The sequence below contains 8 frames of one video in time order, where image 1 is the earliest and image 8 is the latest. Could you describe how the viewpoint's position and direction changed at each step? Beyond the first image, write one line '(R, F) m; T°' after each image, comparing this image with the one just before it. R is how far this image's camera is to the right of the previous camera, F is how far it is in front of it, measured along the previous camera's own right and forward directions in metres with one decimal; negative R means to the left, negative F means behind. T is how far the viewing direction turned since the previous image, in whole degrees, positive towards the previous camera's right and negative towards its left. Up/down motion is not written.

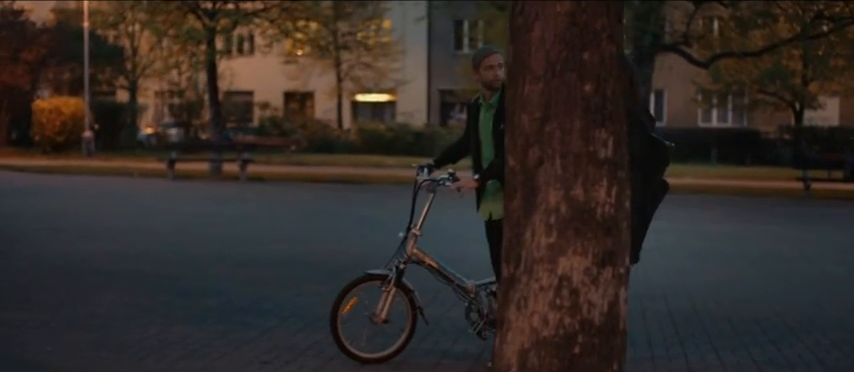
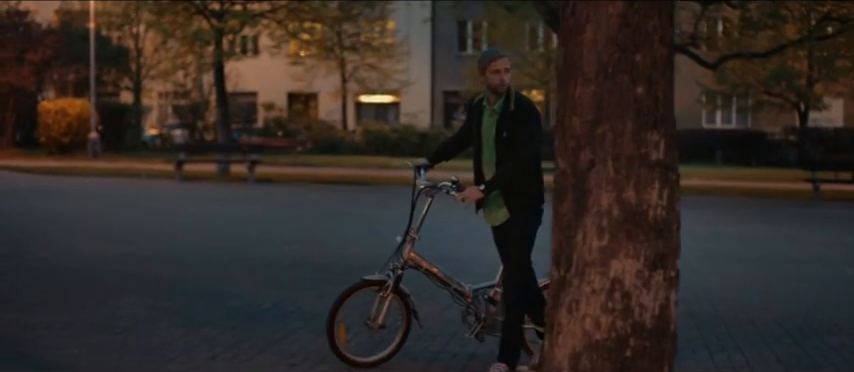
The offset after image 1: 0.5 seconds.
(-0.2, 0.0) m; 0°
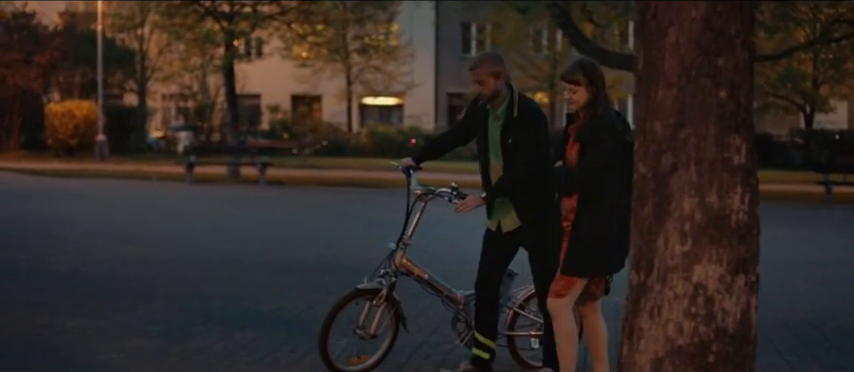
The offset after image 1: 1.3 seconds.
(-0.3, 0.0) m; 0°
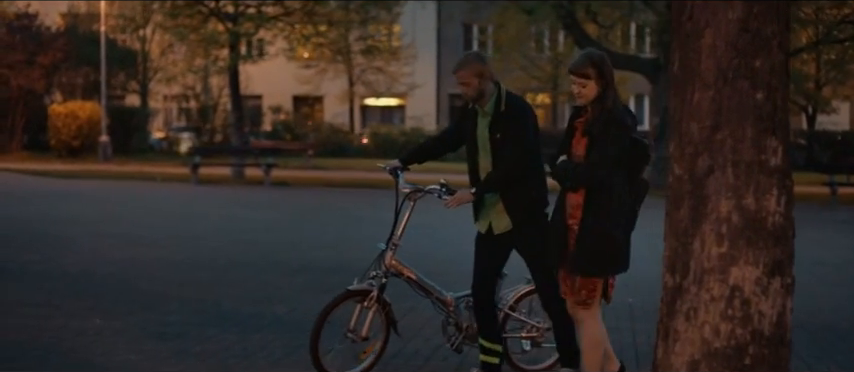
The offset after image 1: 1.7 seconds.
(-0.1, 0.0) m; 0°
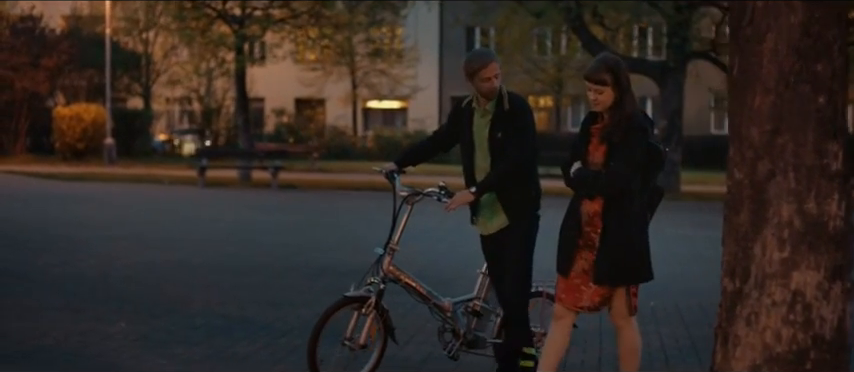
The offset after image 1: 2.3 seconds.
(-0.2, 0.0) m; 0°
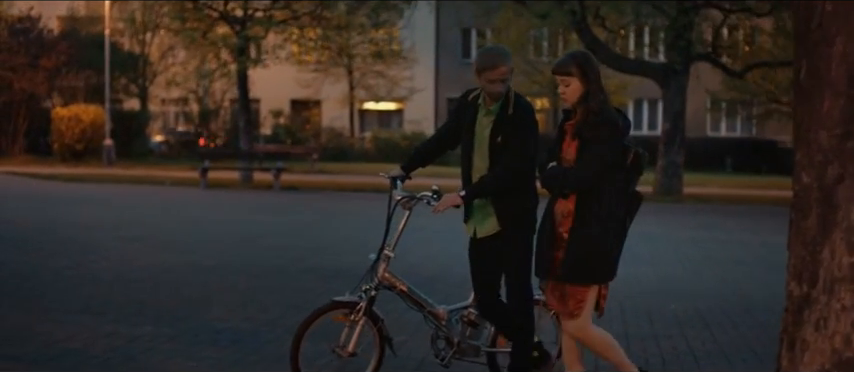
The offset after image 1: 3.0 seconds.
(-0.3, 0.0) m; +1°
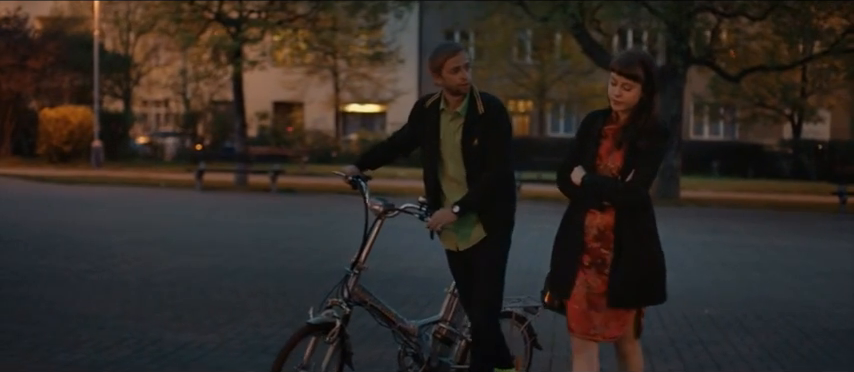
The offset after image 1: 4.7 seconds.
(-0.6, +0.1) m; +1°
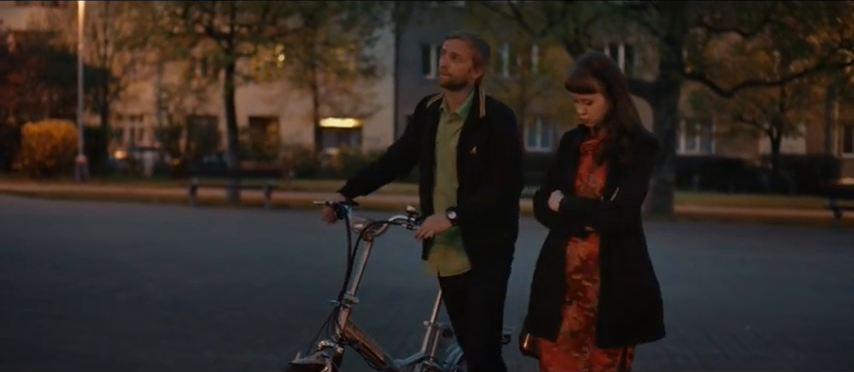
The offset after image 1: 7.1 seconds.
(-0.7, +0.1) m; +2°
